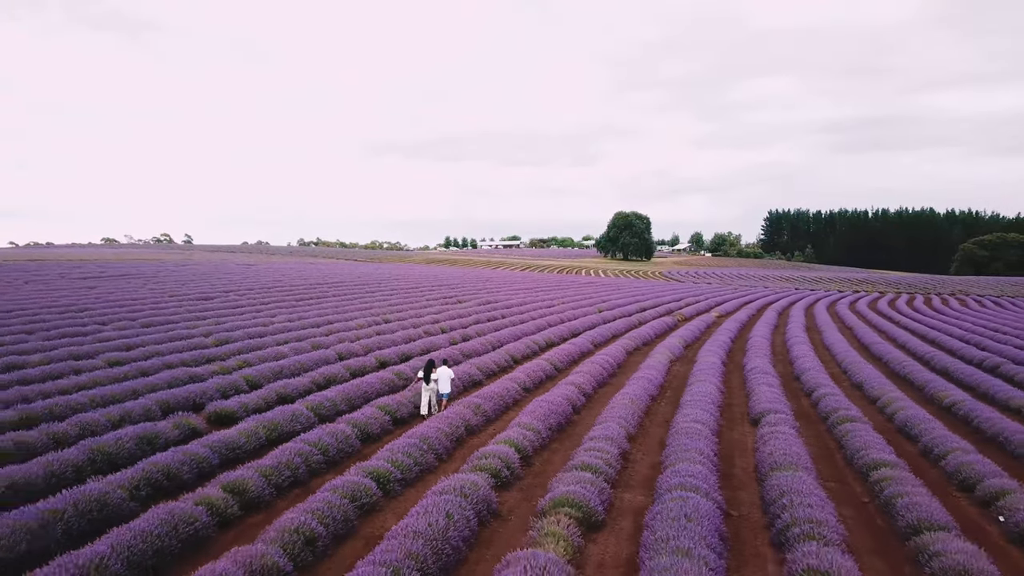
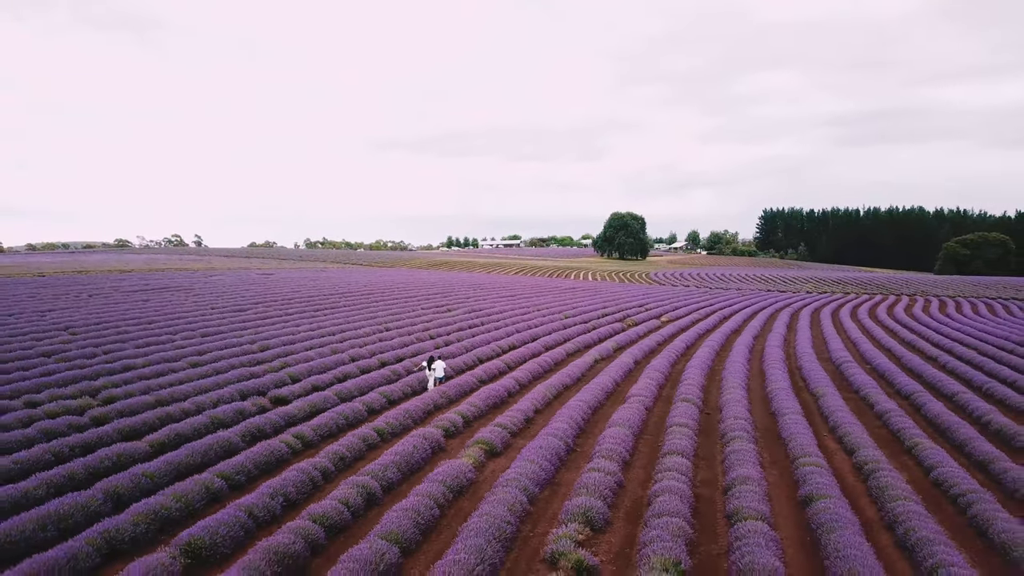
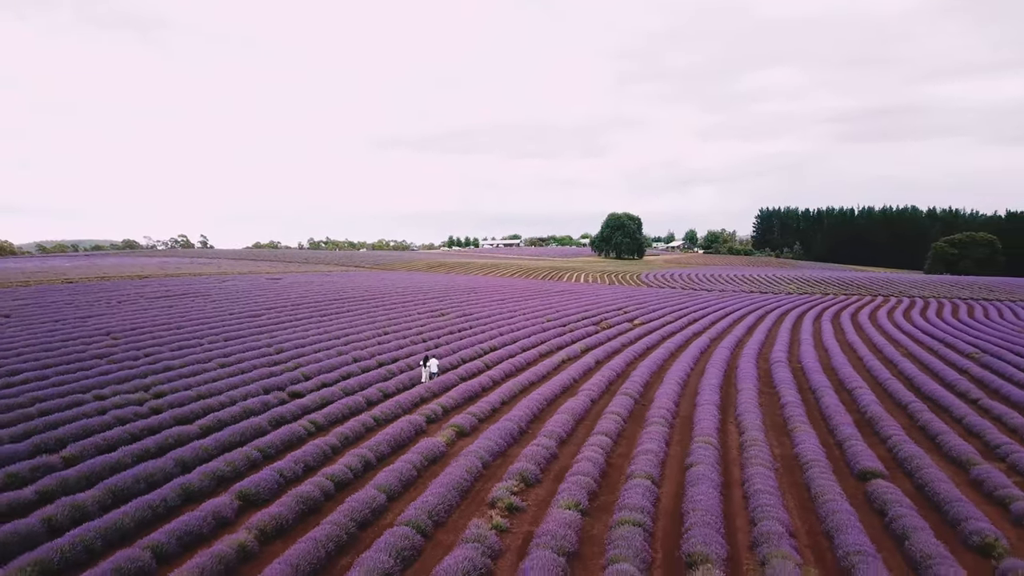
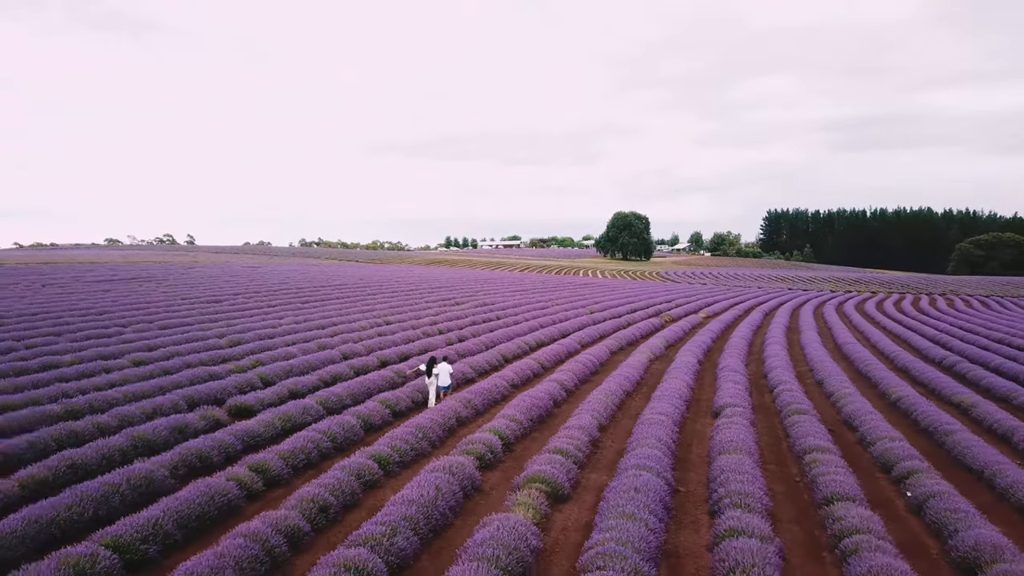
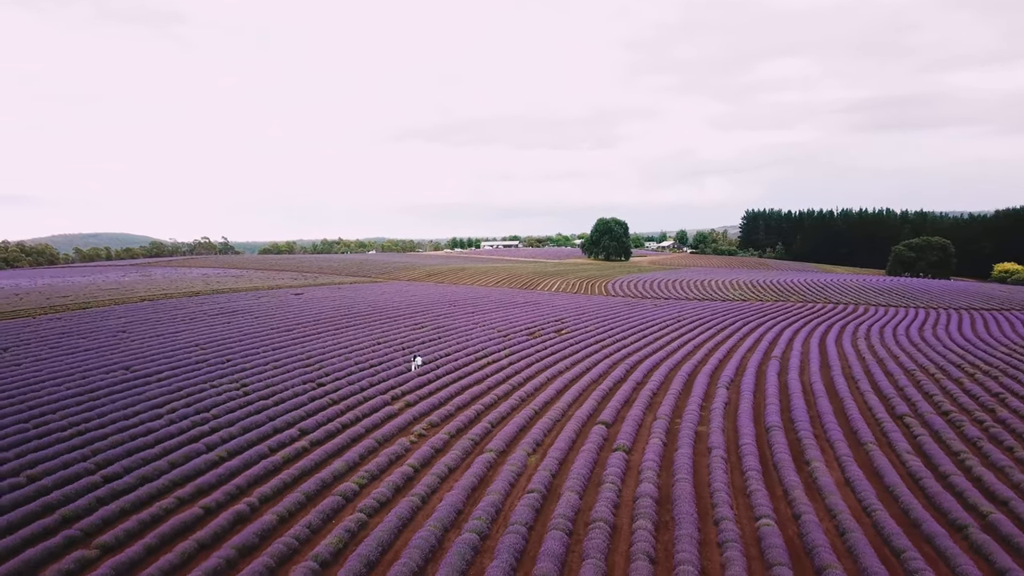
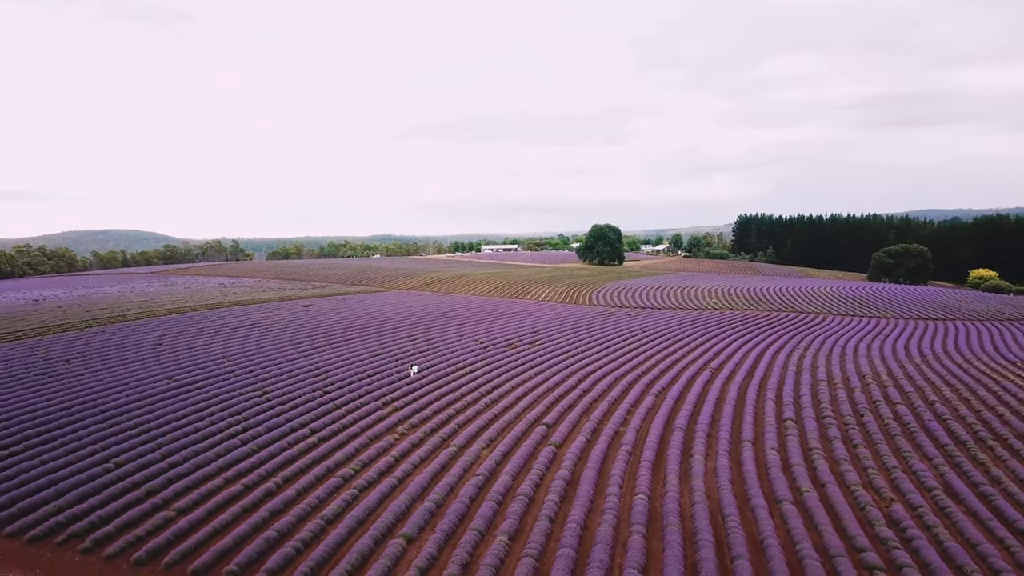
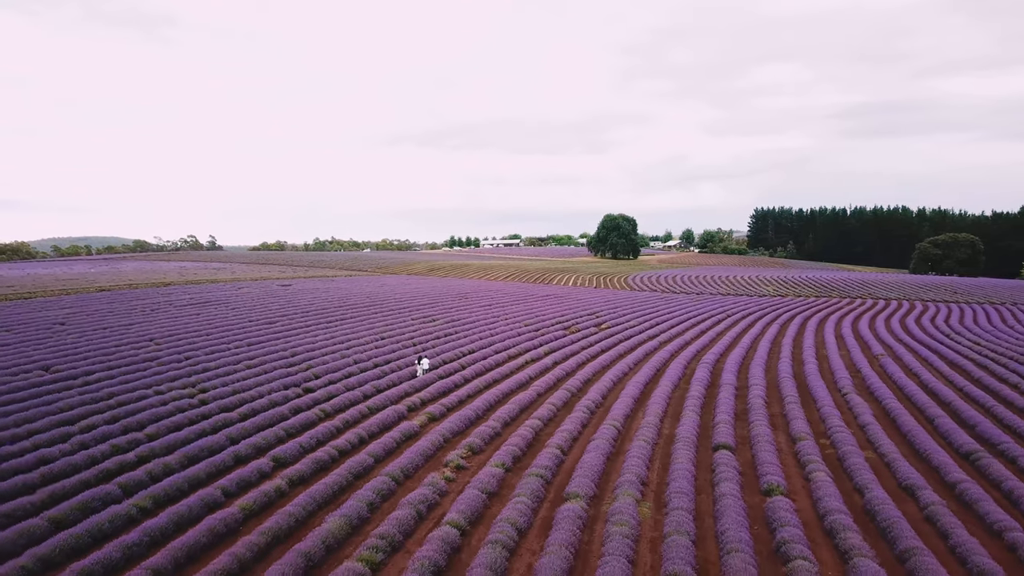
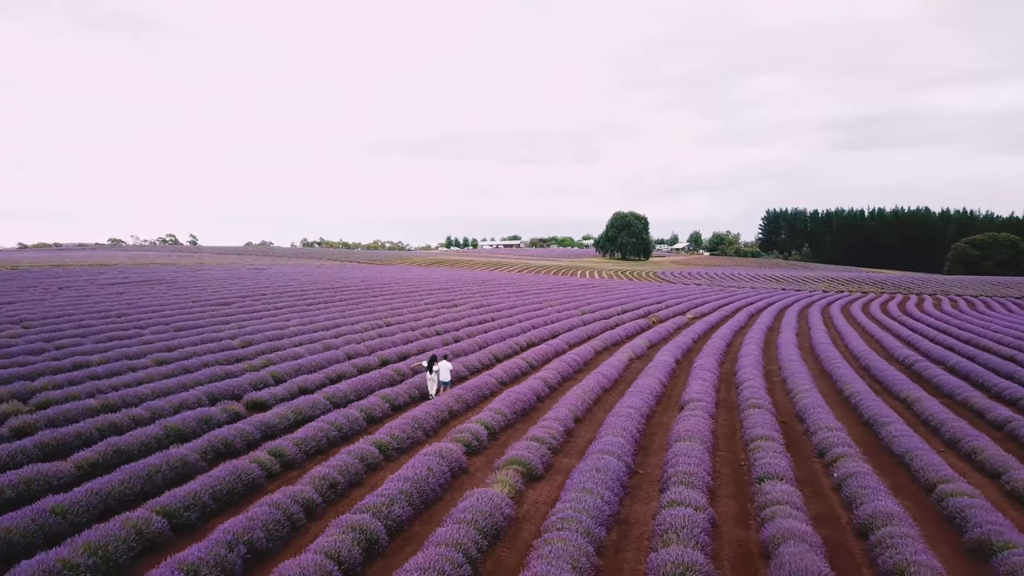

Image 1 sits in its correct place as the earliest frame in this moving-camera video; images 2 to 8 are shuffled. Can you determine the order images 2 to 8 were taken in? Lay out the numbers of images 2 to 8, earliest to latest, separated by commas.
4, 8, 2, 3, 7, 5, 6
